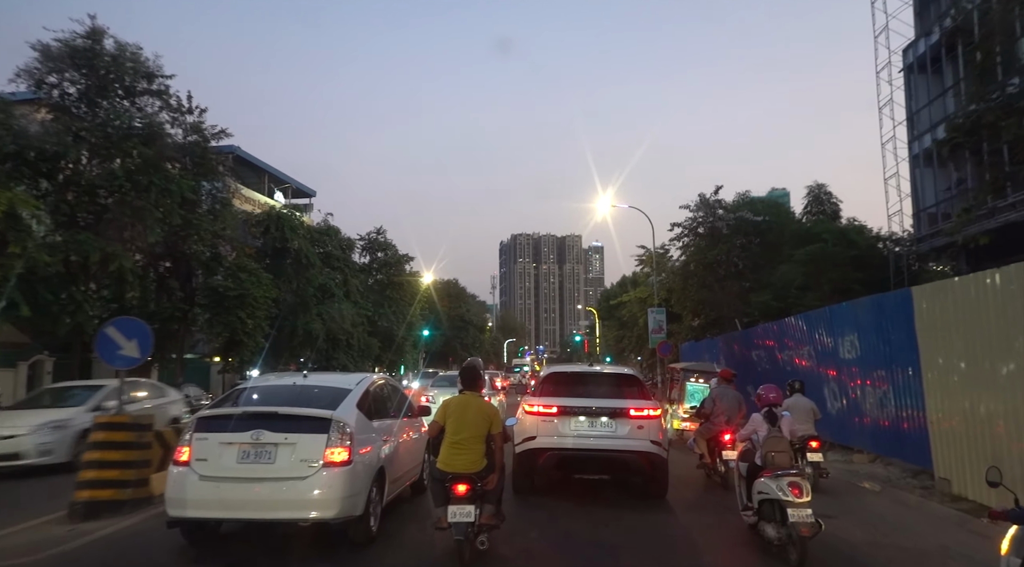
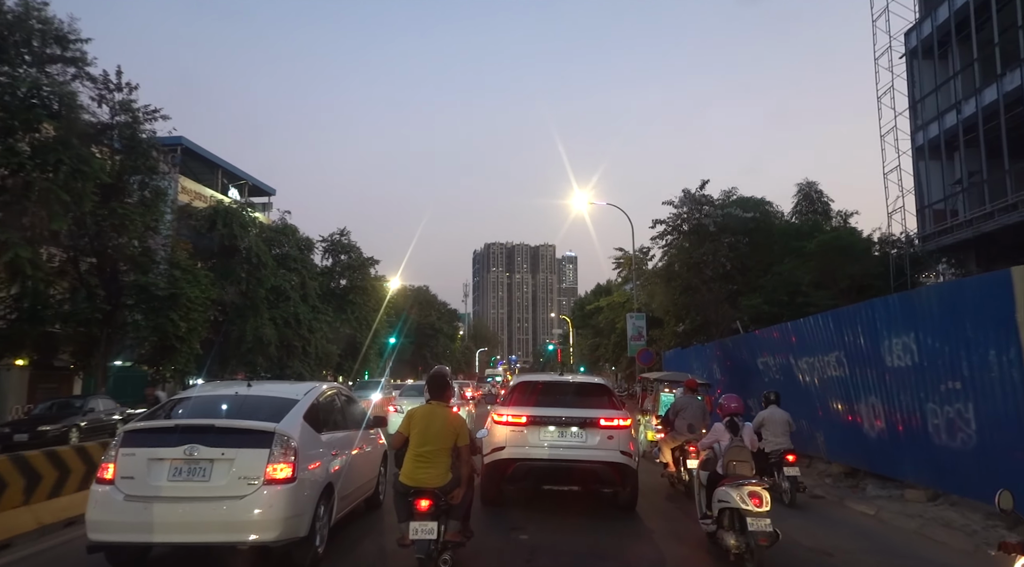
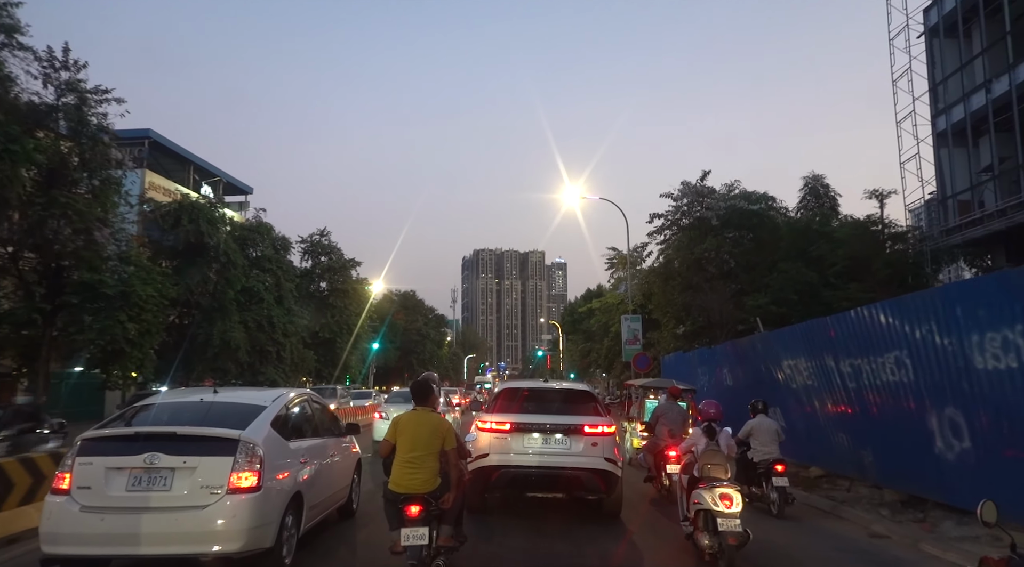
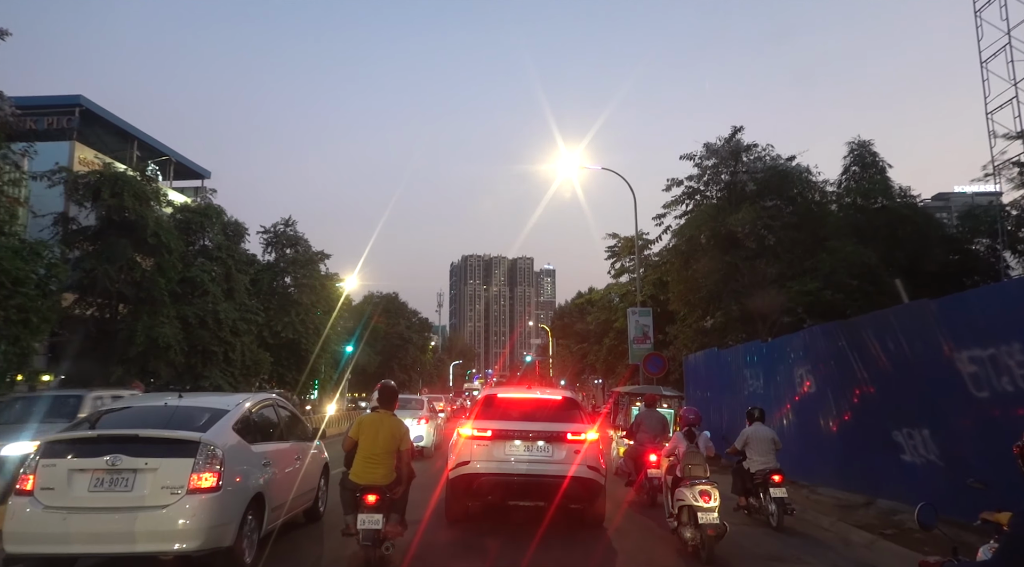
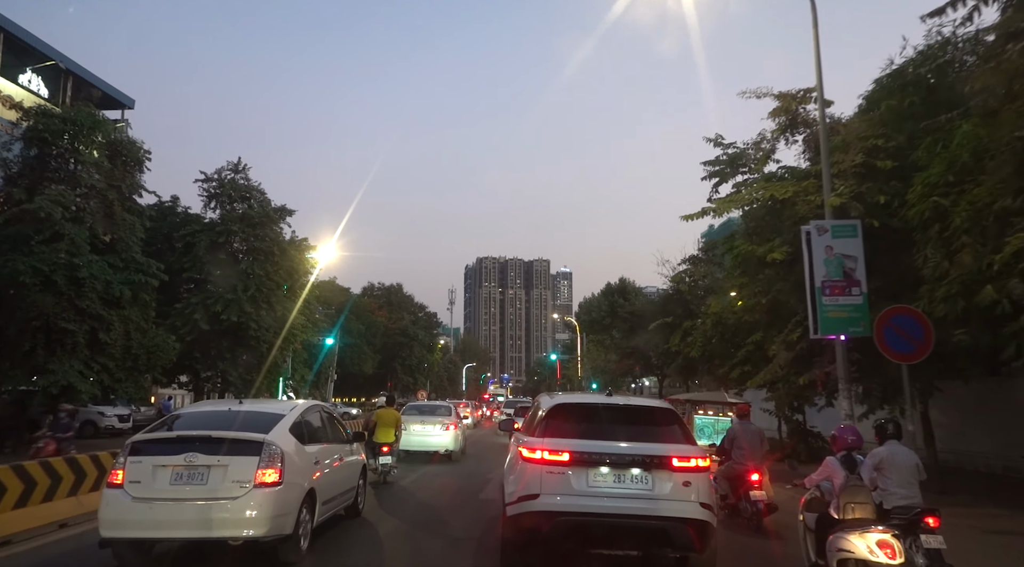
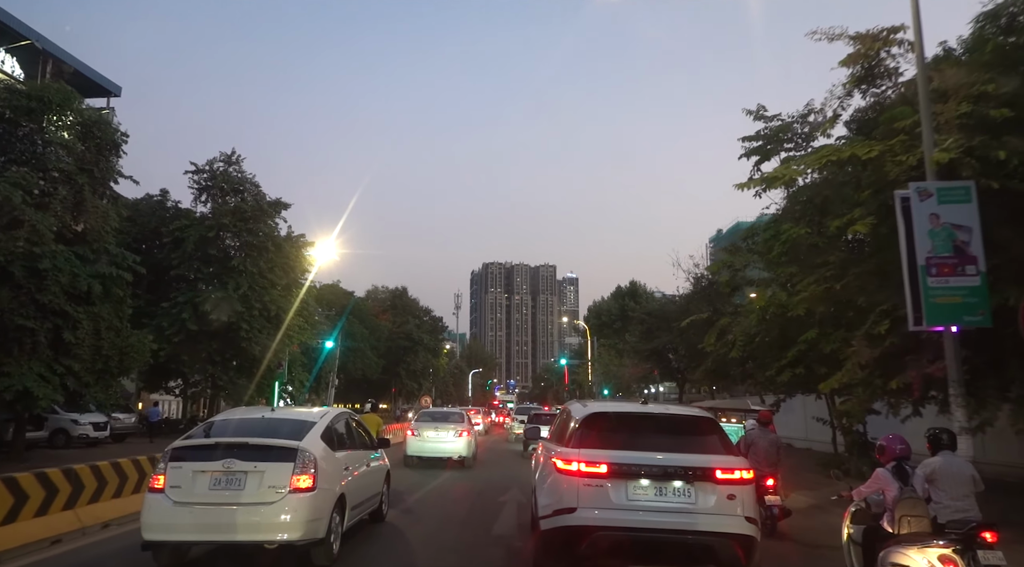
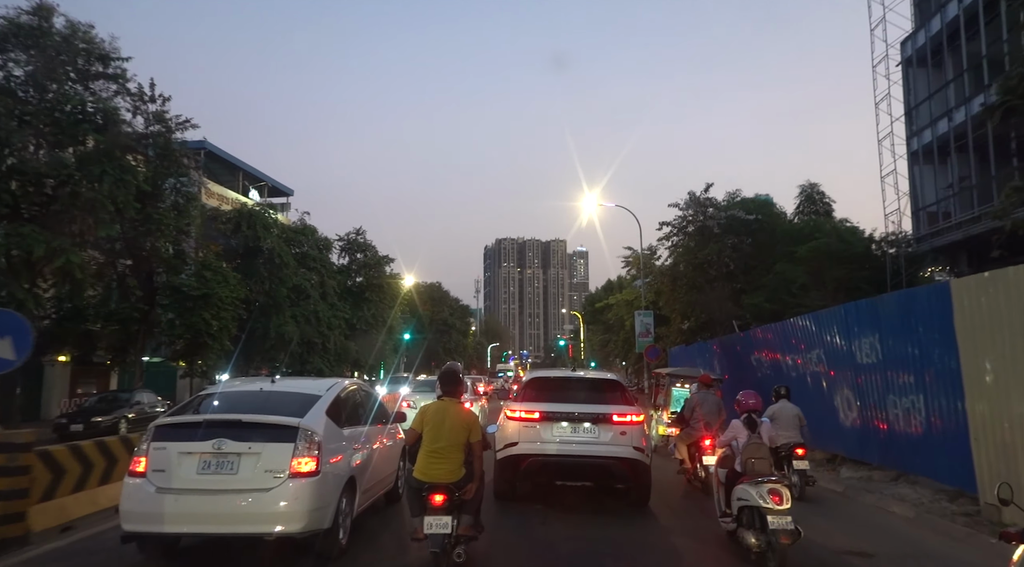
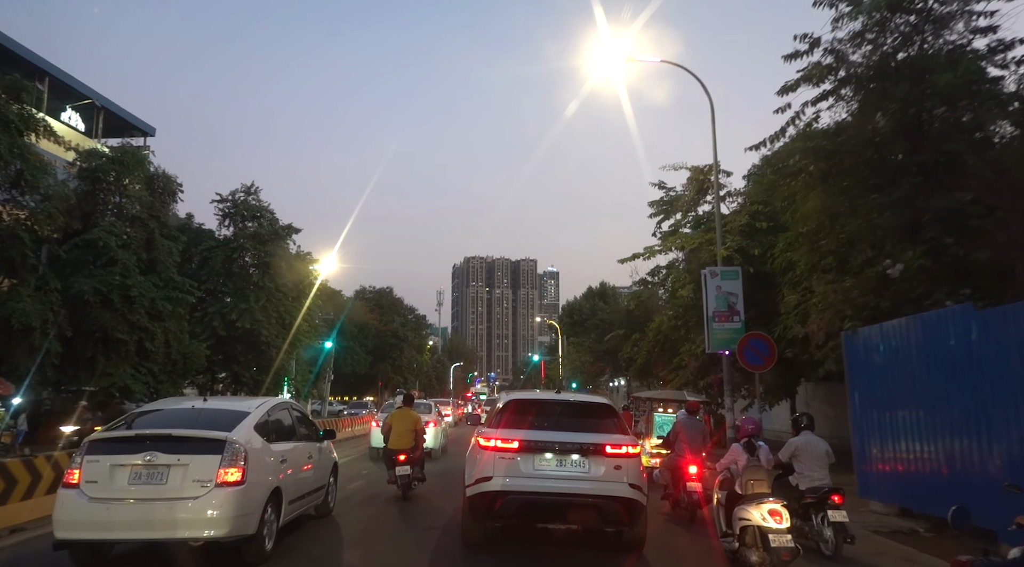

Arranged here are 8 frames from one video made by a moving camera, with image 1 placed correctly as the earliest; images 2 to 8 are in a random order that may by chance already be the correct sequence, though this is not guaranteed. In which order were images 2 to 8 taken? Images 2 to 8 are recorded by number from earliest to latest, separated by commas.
7, 2, 3, 4, 8, 5, 6
